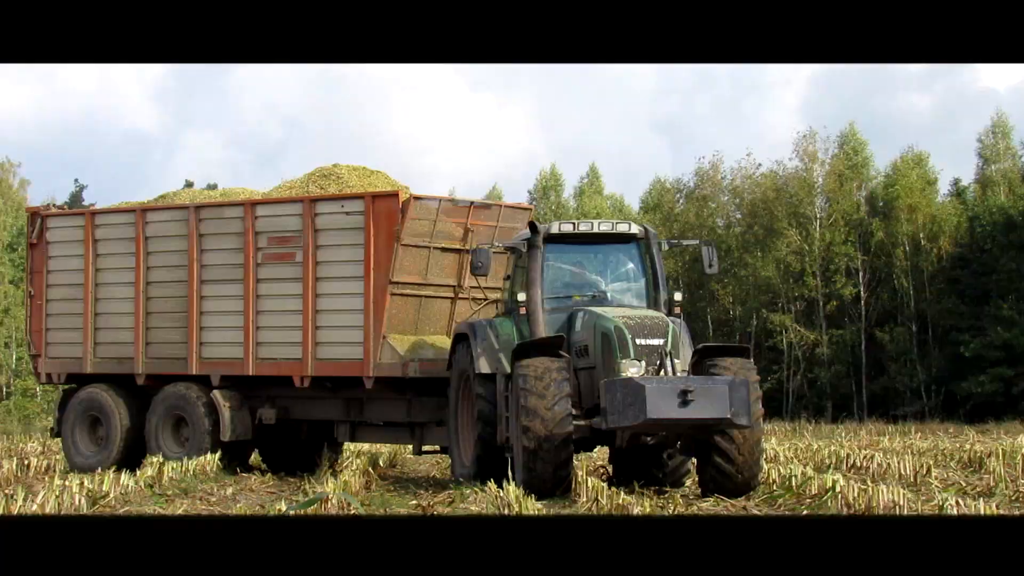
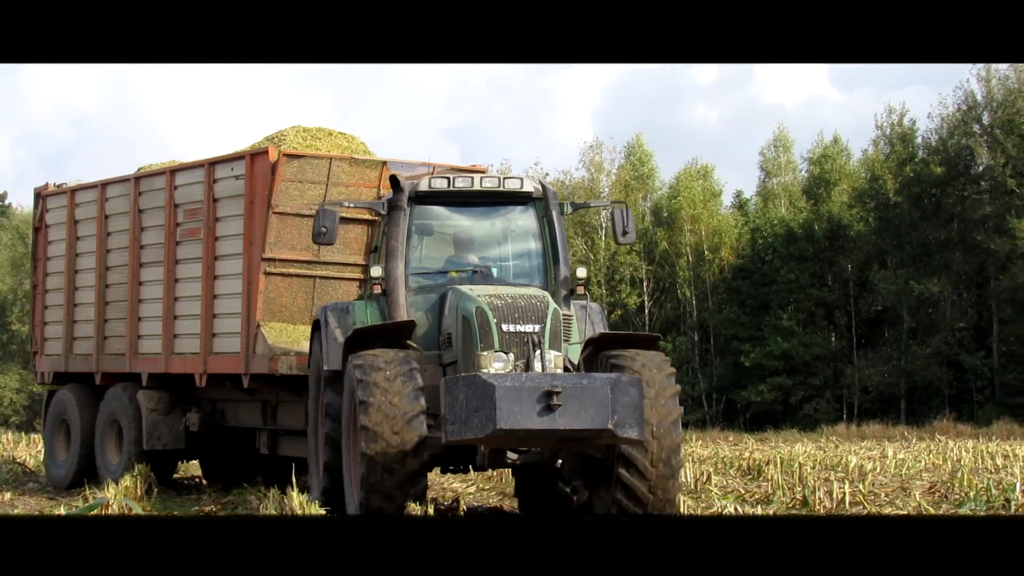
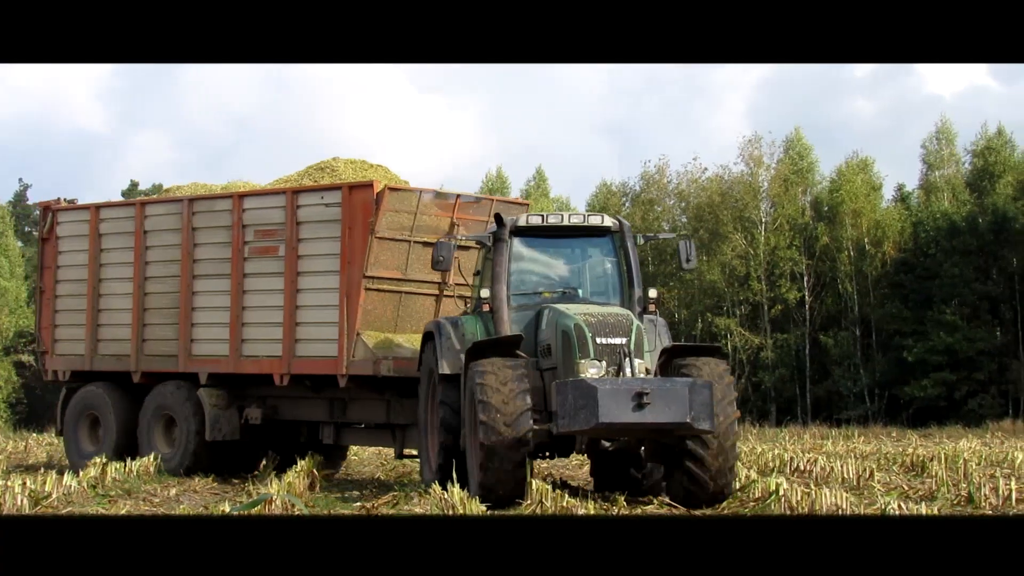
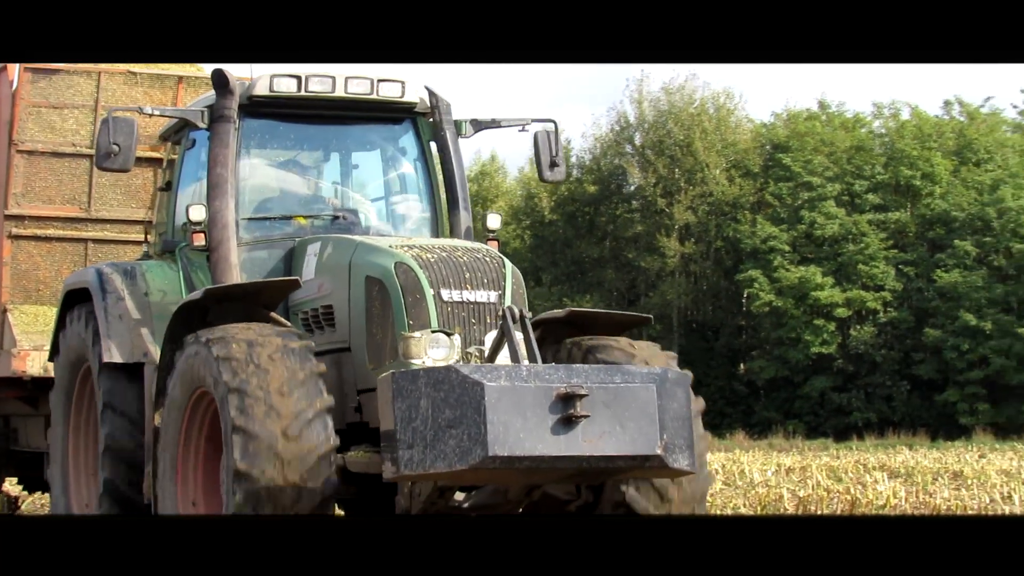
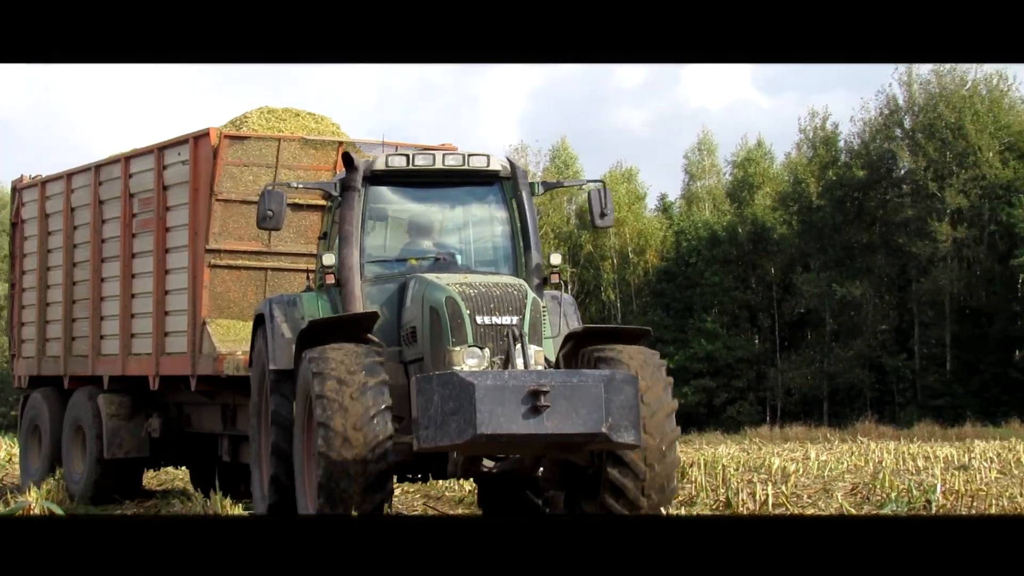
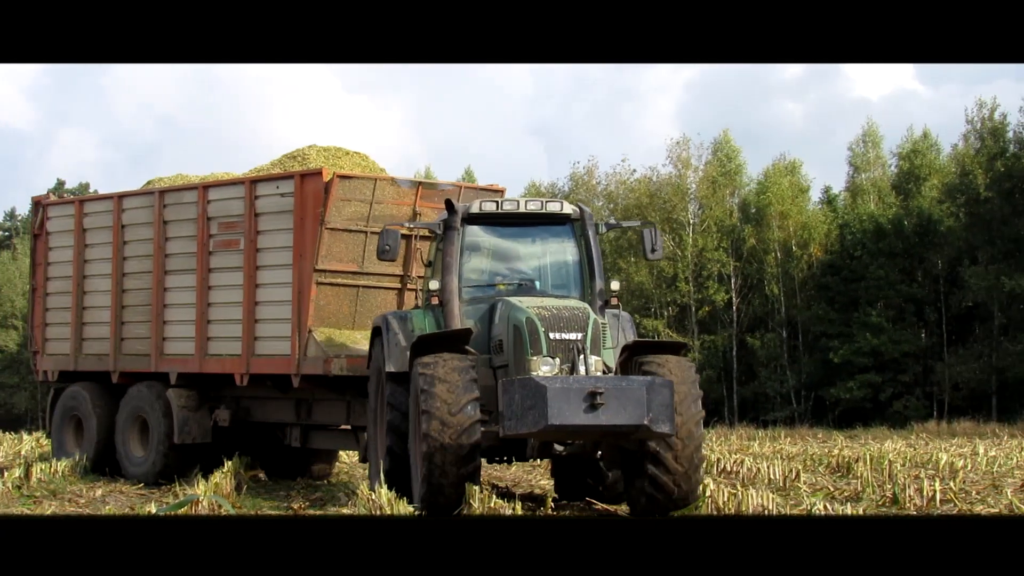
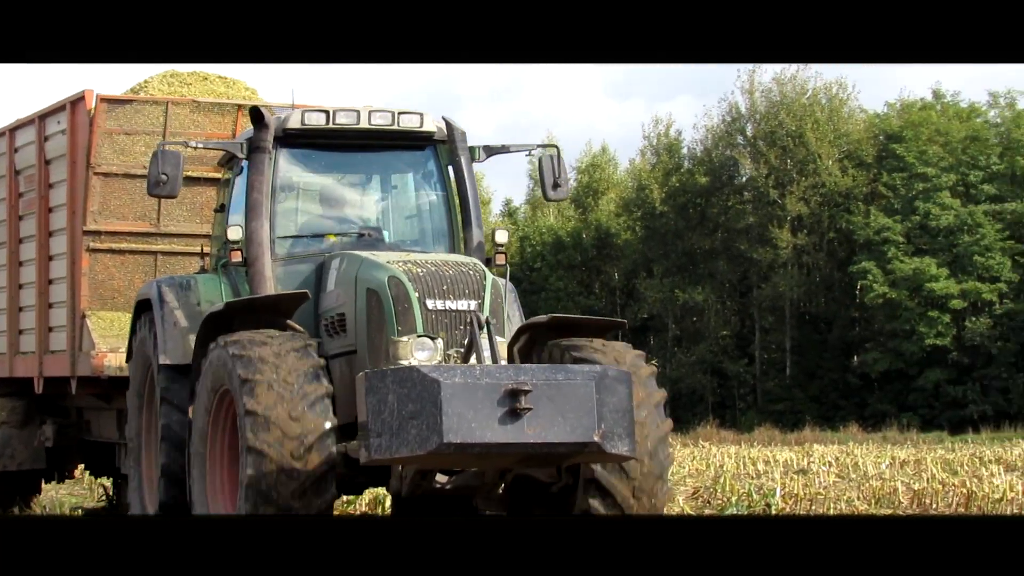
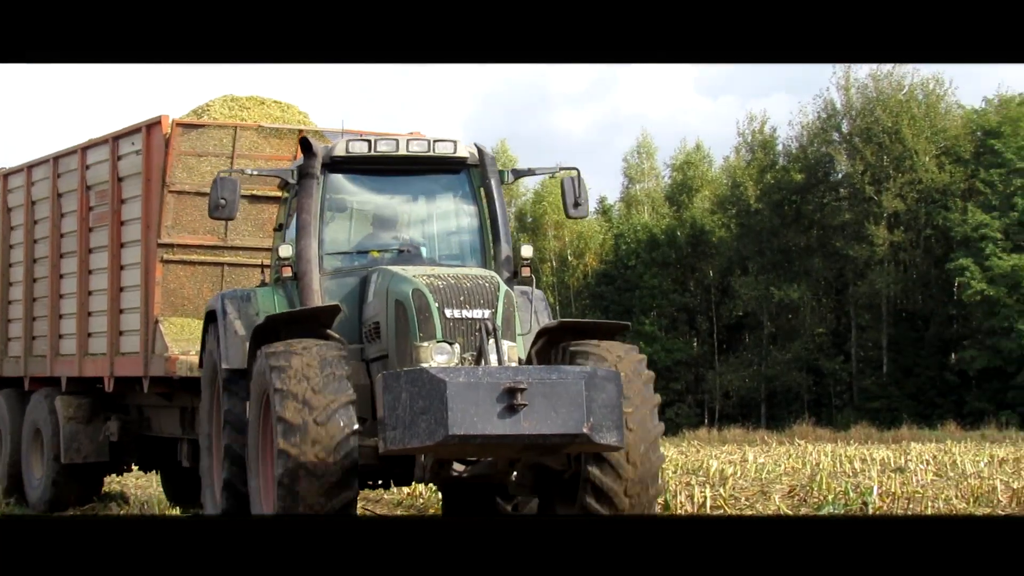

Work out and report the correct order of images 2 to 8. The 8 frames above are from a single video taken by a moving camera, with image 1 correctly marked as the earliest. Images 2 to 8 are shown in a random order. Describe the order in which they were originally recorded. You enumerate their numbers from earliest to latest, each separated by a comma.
3, 6, 2, 5, 8, 7, 4
